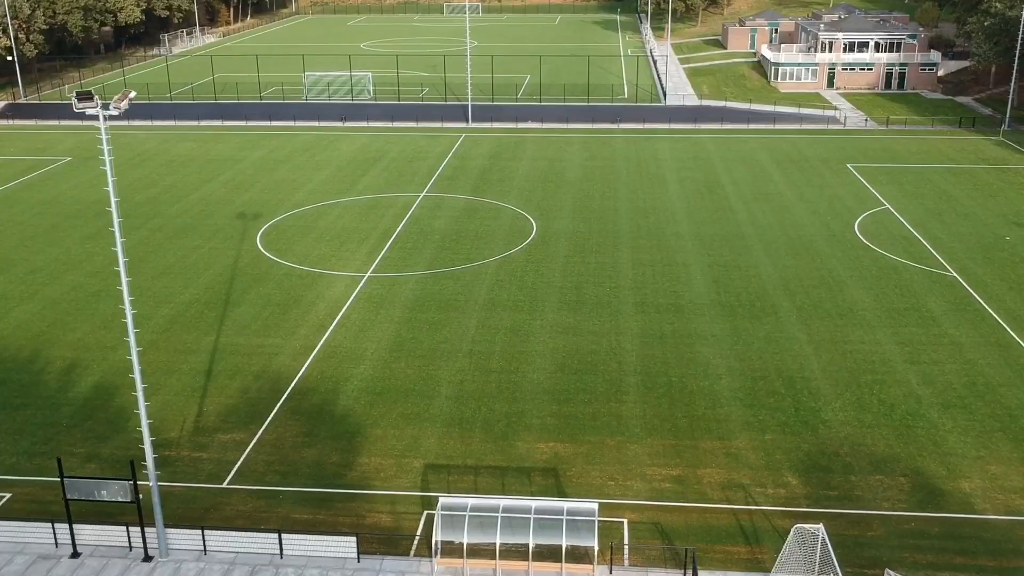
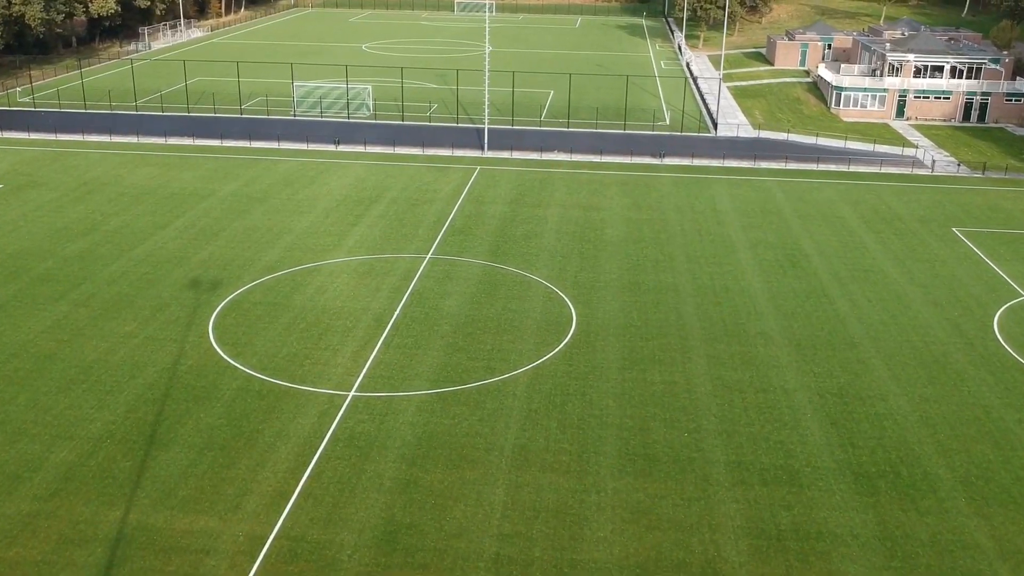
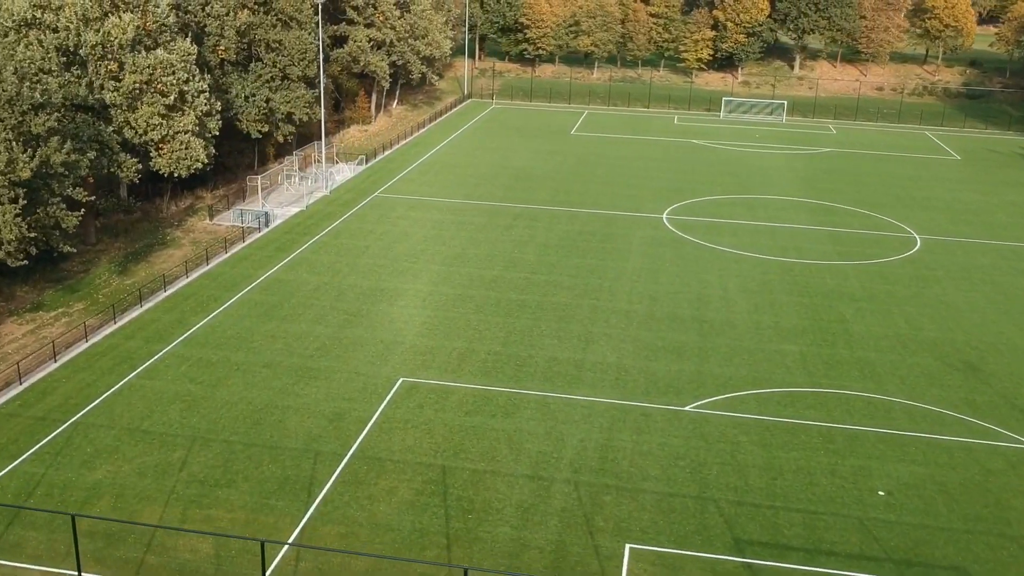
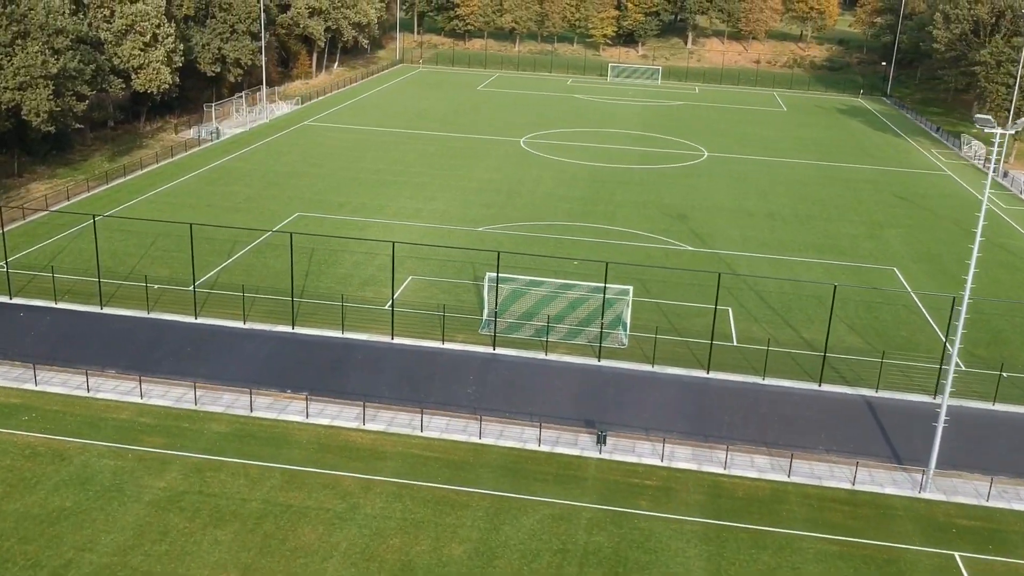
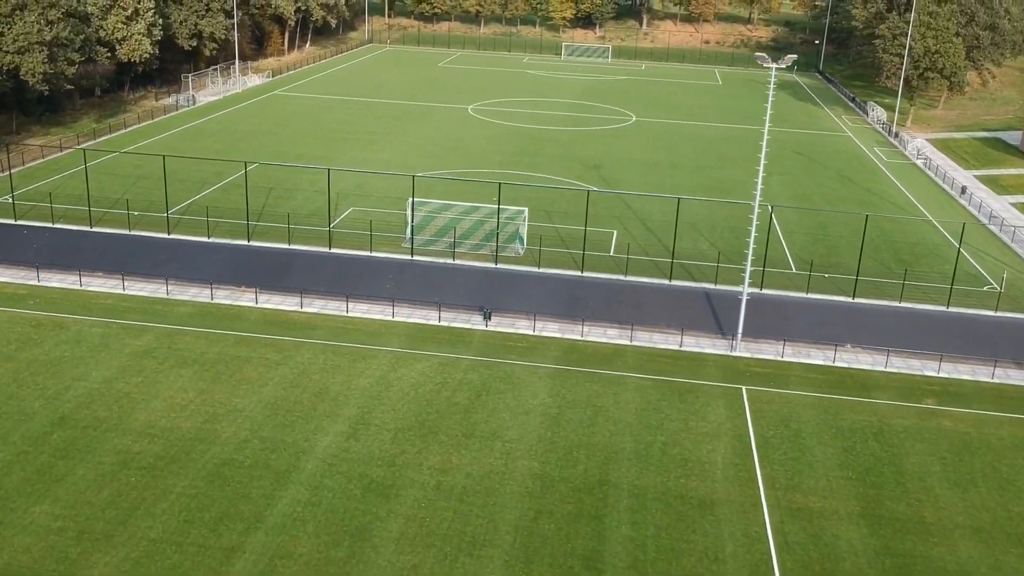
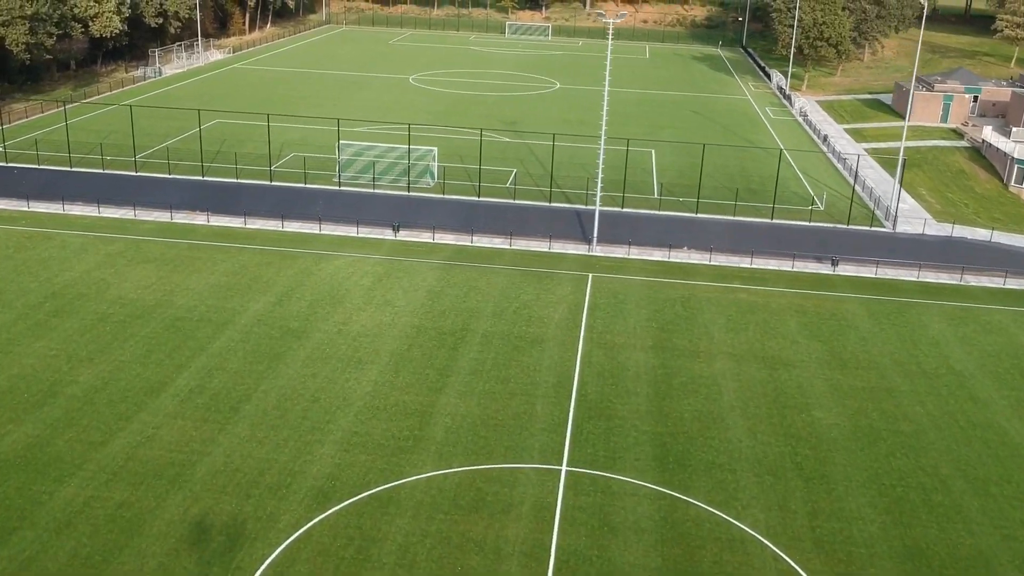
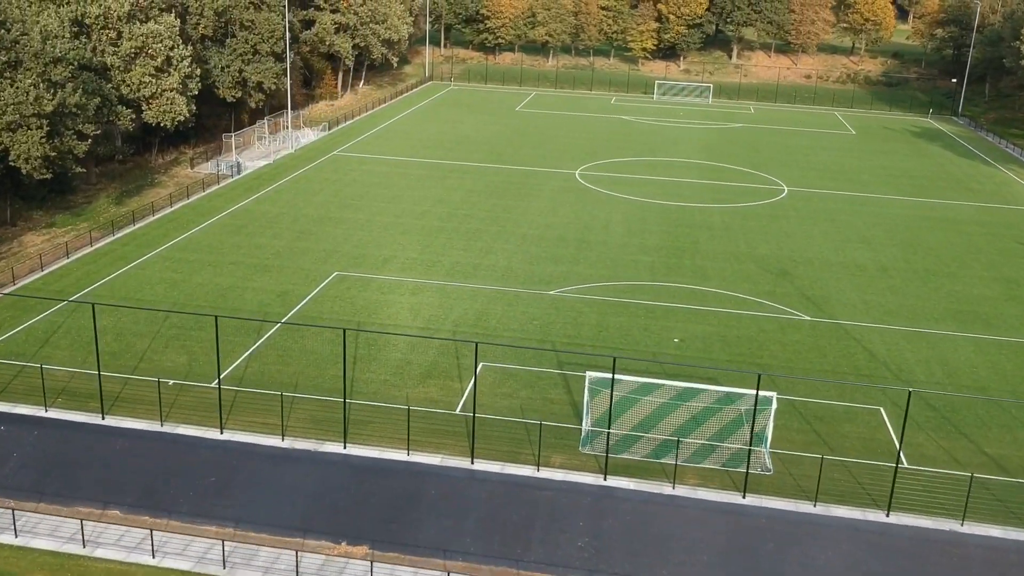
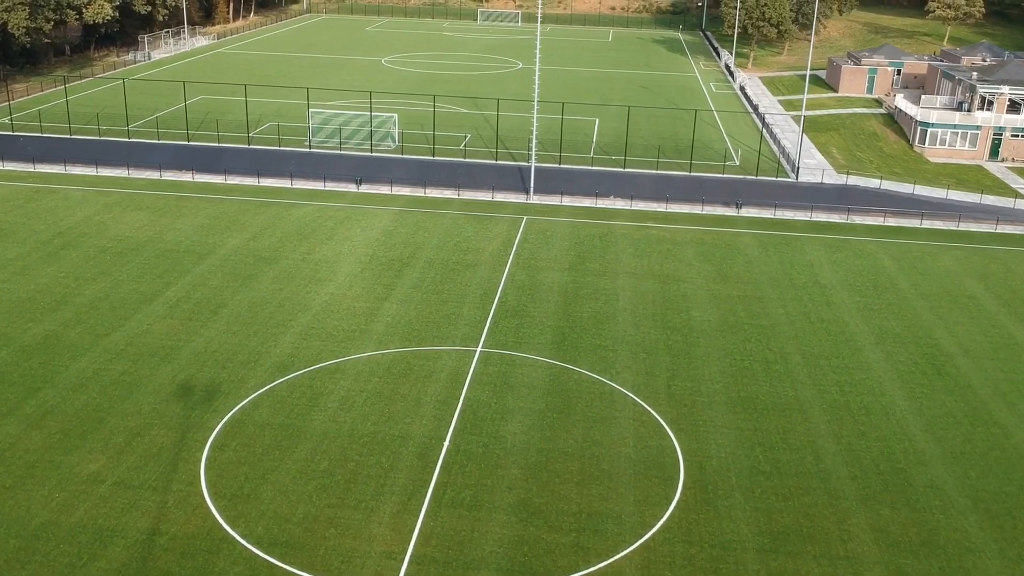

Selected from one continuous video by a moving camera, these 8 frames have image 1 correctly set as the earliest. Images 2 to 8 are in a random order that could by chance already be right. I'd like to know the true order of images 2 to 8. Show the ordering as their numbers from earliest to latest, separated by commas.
2, 8, 6, 5, 4, 7, 3
